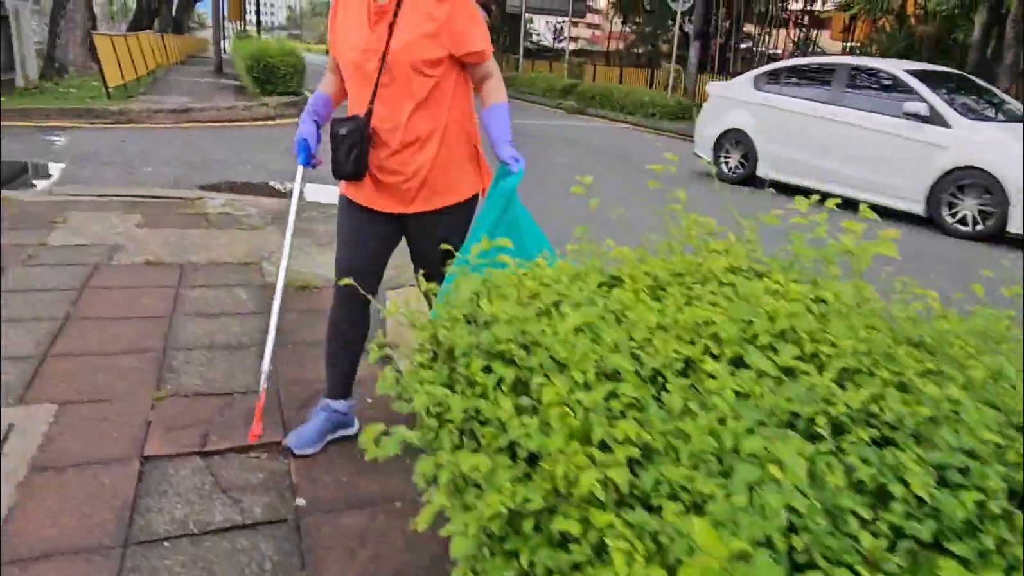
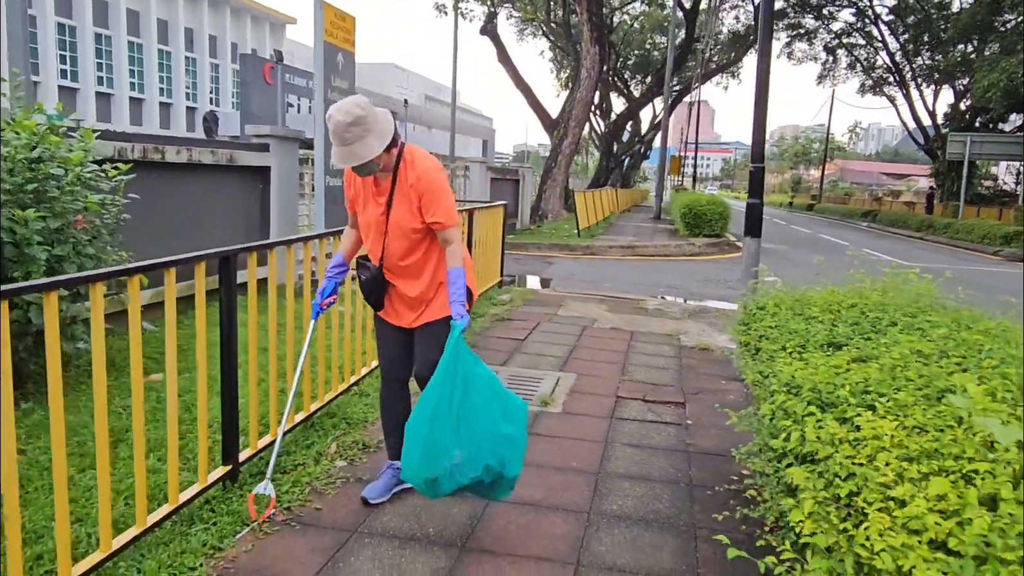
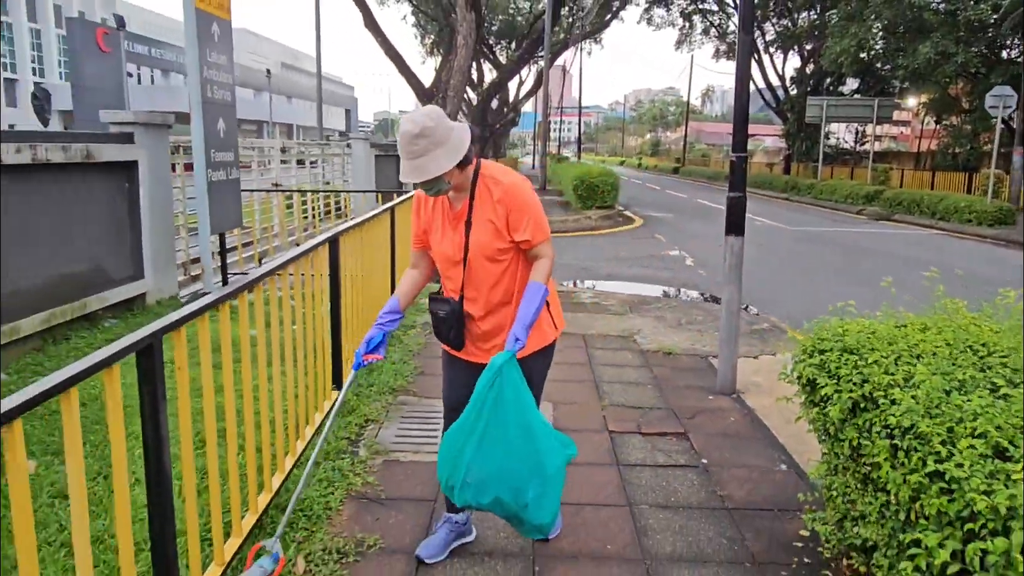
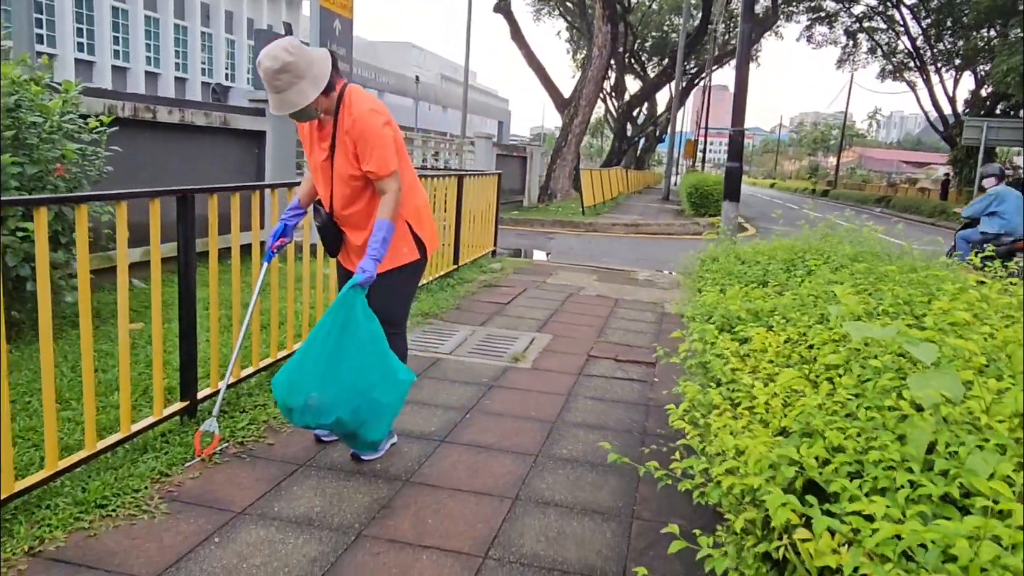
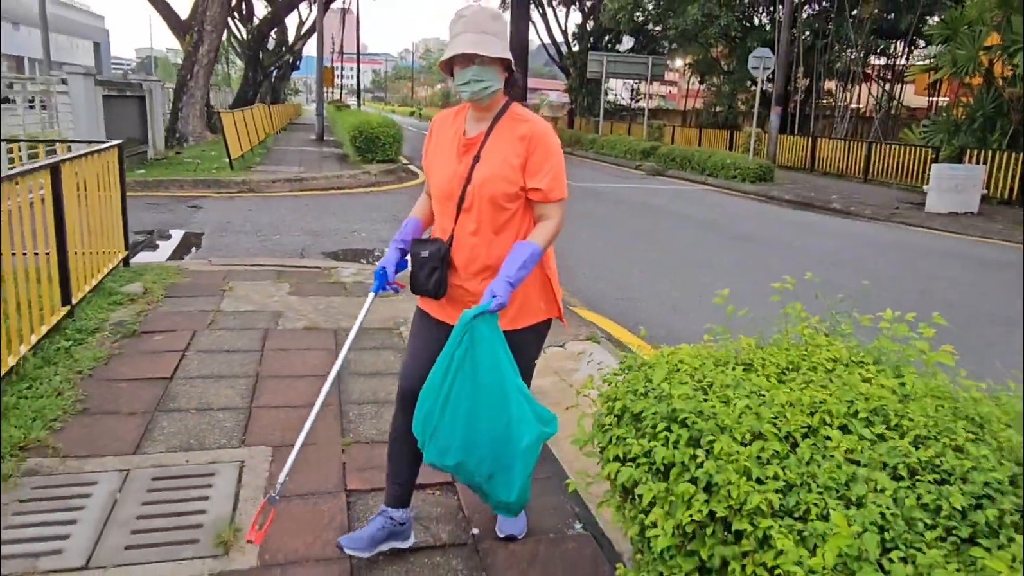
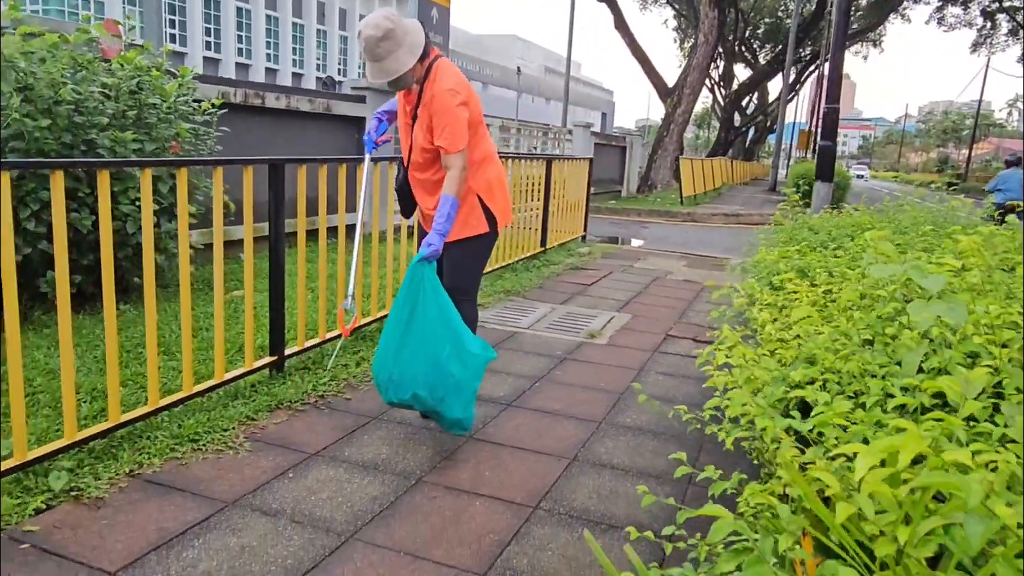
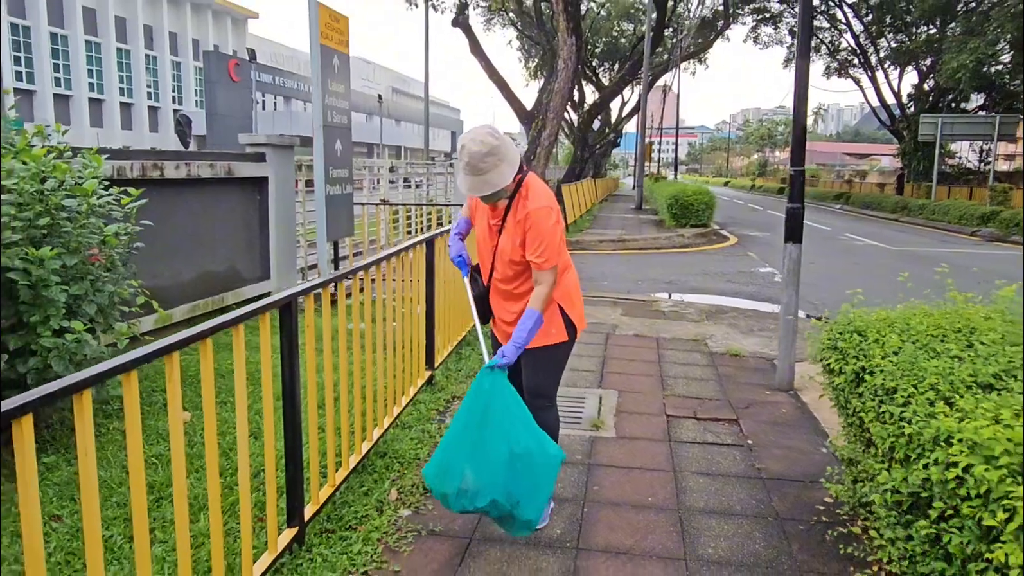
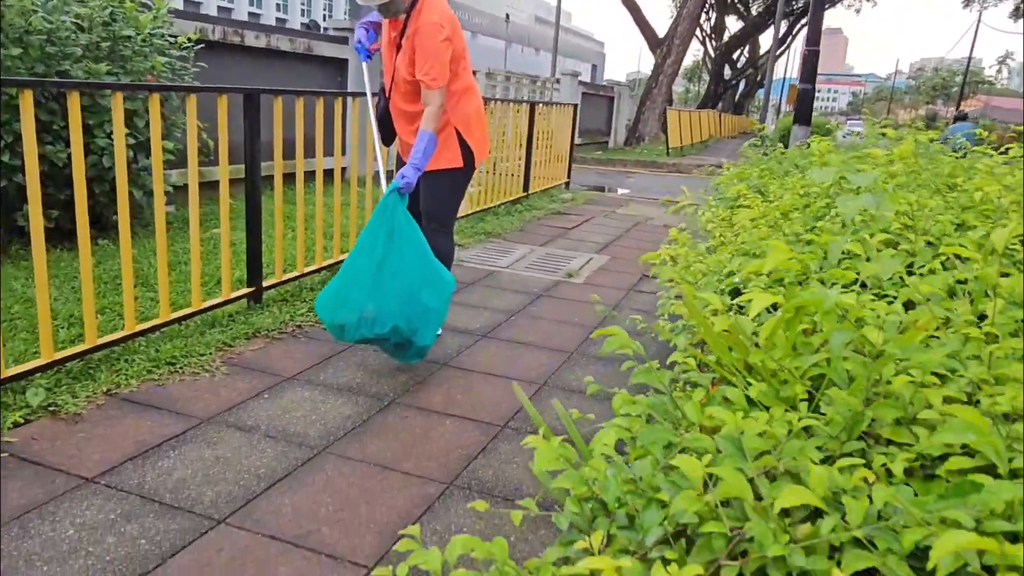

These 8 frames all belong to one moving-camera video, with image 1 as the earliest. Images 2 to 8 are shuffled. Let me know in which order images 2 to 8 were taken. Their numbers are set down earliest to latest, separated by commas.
5, 3, 7, 2, 4, 6, 8
